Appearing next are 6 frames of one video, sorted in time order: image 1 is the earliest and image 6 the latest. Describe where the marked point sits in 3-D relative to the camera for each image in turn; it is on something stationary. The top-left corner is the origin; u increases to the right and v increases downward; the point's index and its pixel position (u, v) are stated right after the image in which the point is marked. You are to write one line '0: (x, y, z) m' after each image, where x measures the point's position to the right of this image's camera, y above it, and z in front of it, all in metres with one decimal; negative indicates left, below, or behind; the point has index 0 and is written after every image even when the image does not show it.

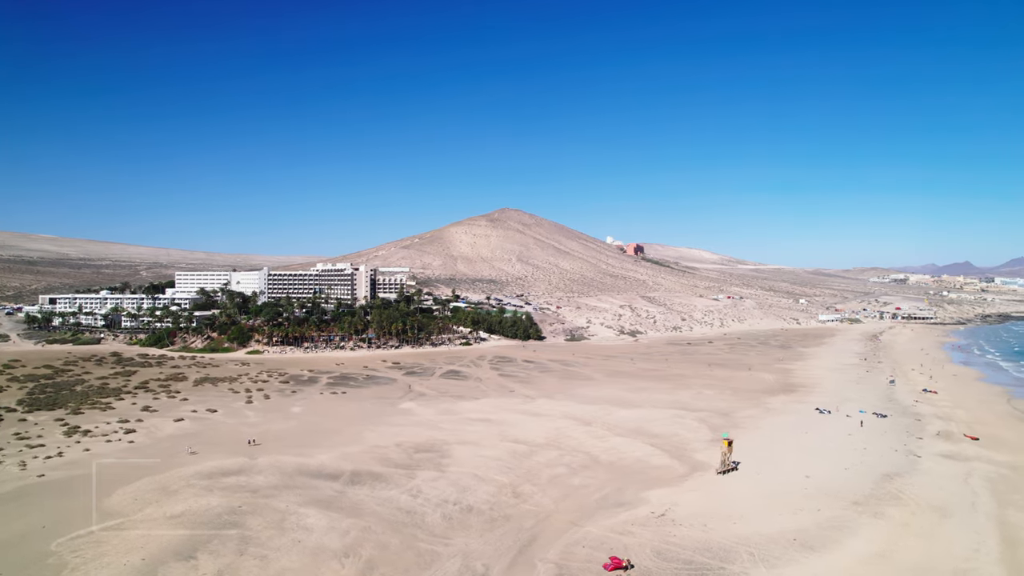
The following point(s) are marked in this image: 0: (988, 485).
0: (+15.4, -6.3, +18.5) m
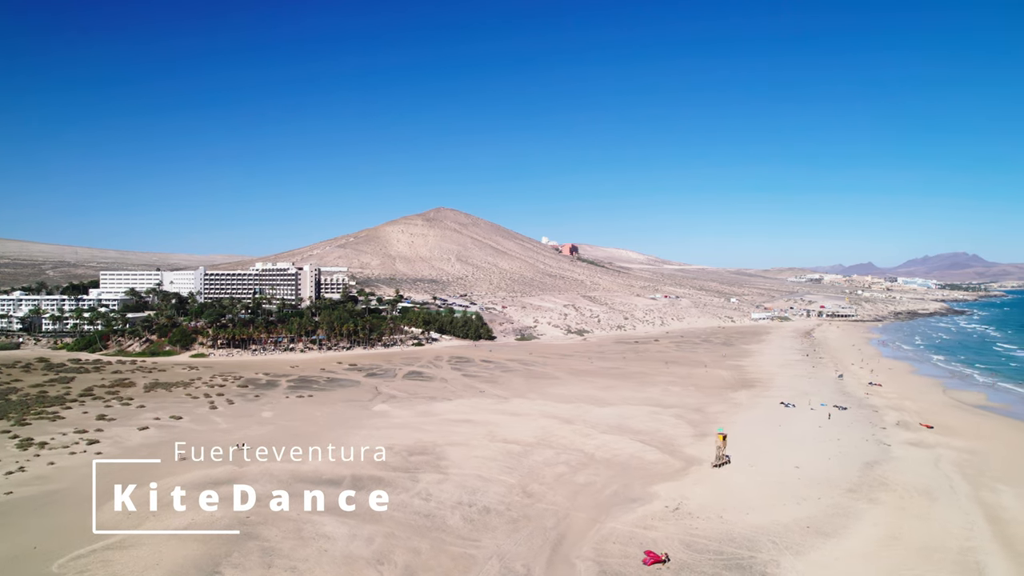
0: (+15.5, -6.3, +19.8) m
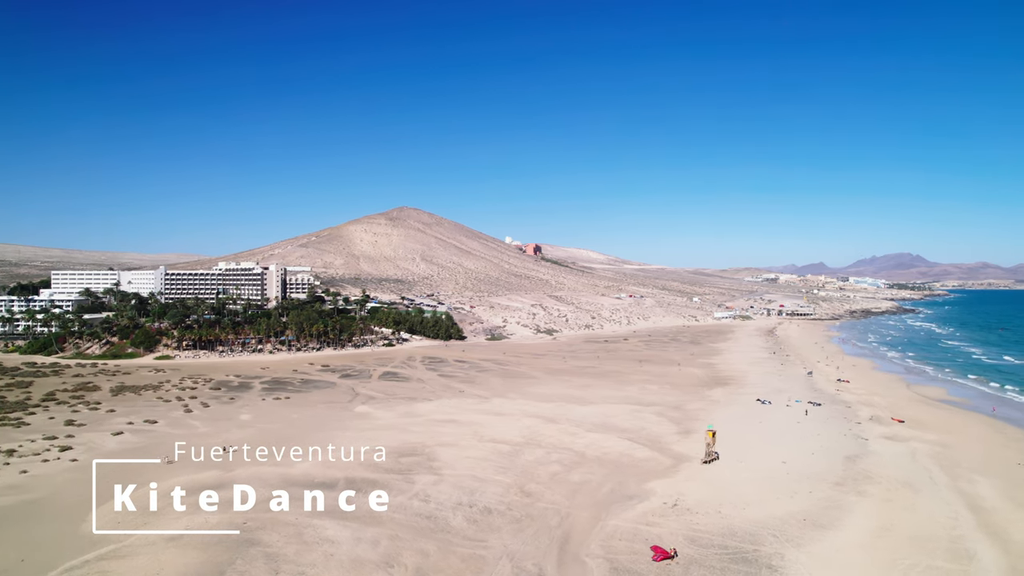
0: (+15.2, -6.2, +20.6) m
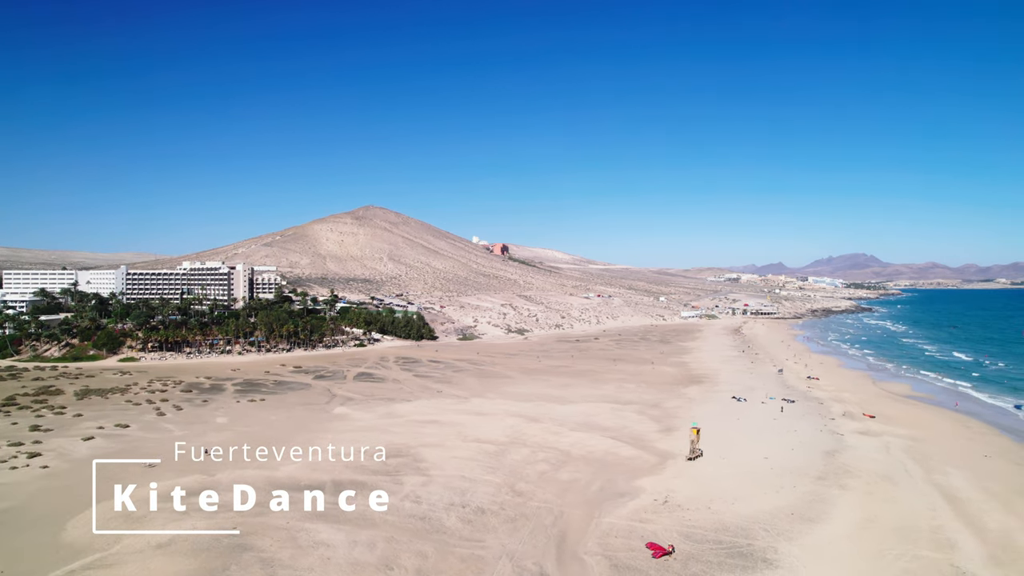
0: (+14.8, -6.2, +21.4) m
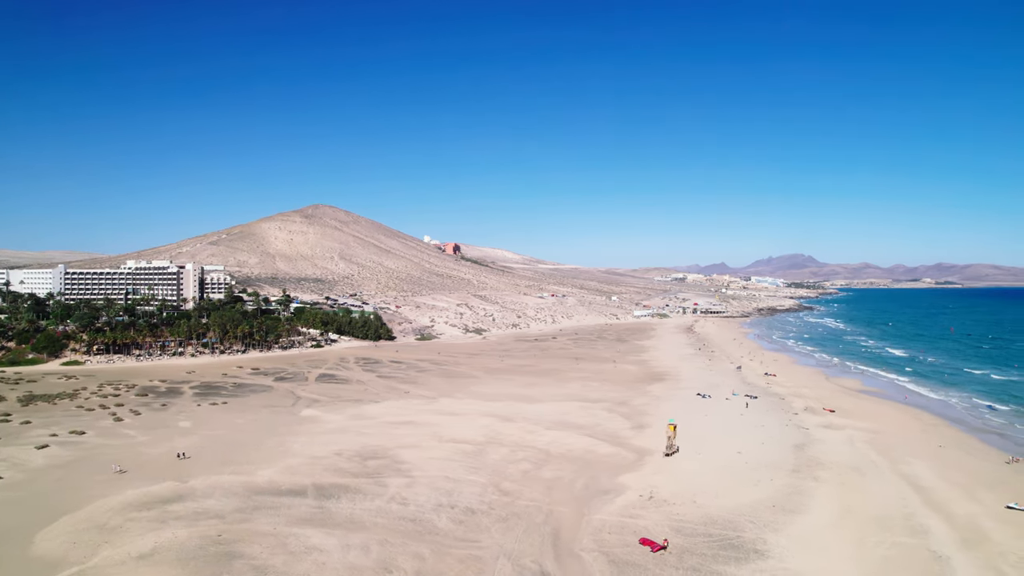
0: (+14.0, -6.2, +22.4) m
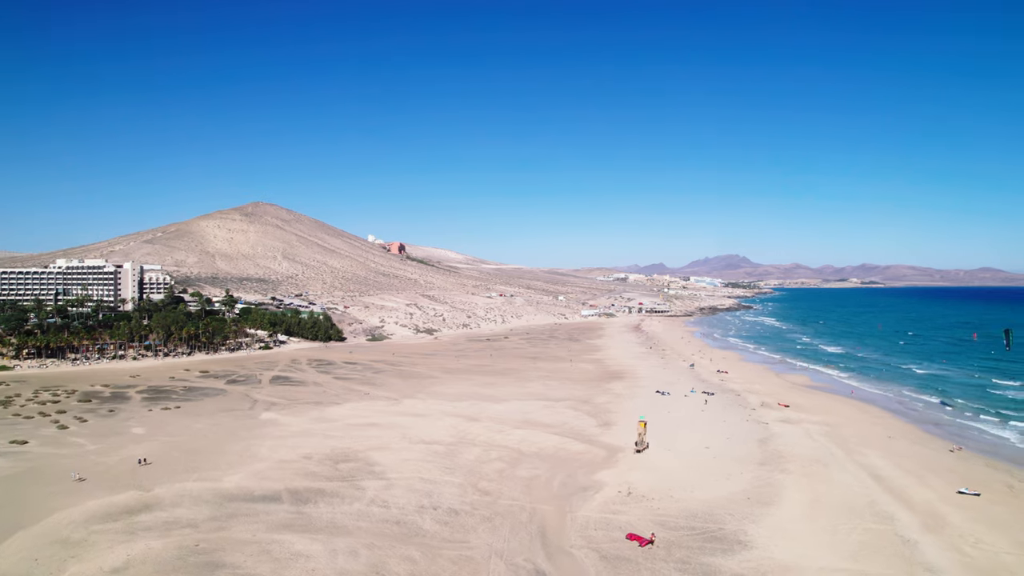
0: (+13.0, -6.2, +23.5) m
